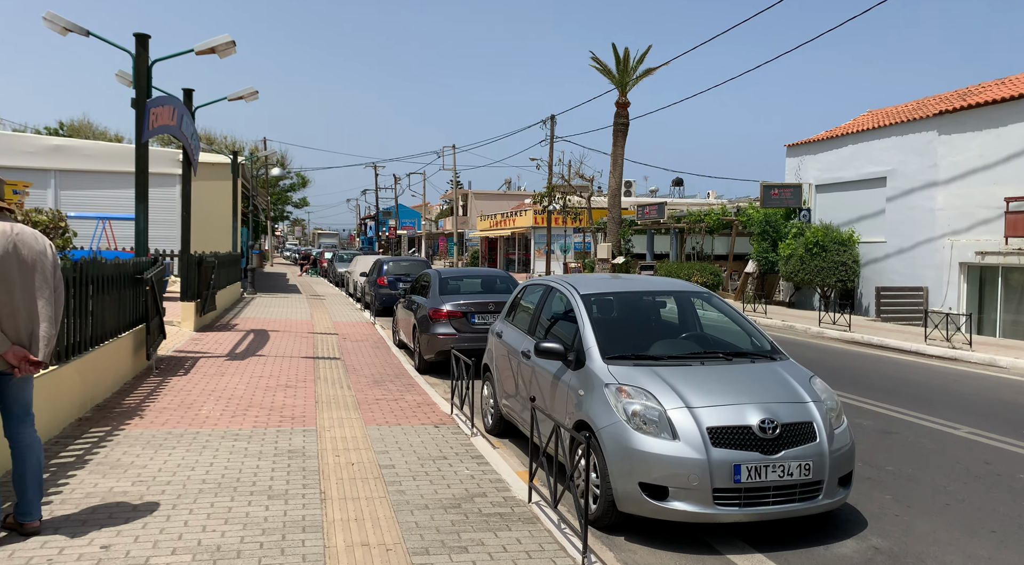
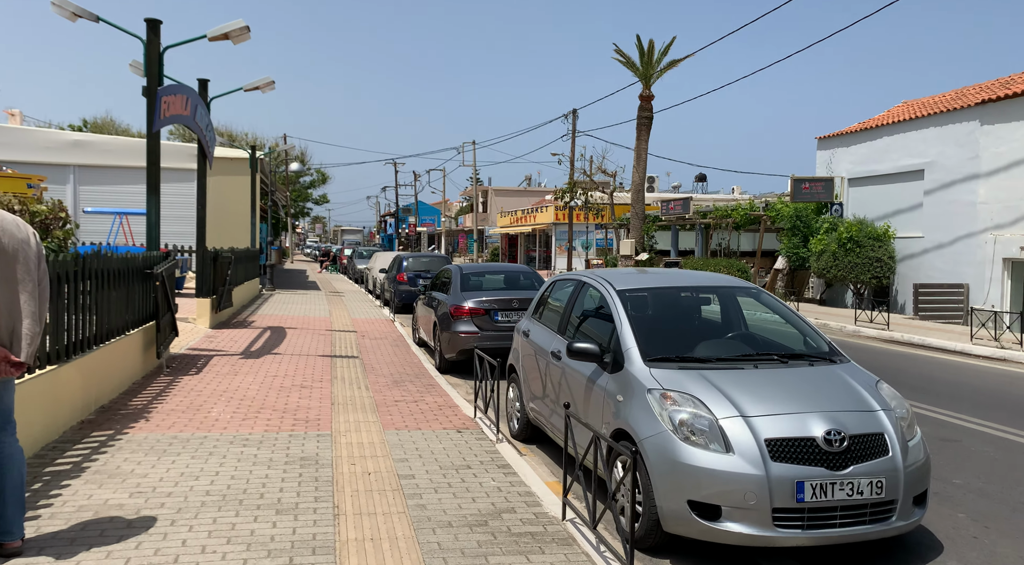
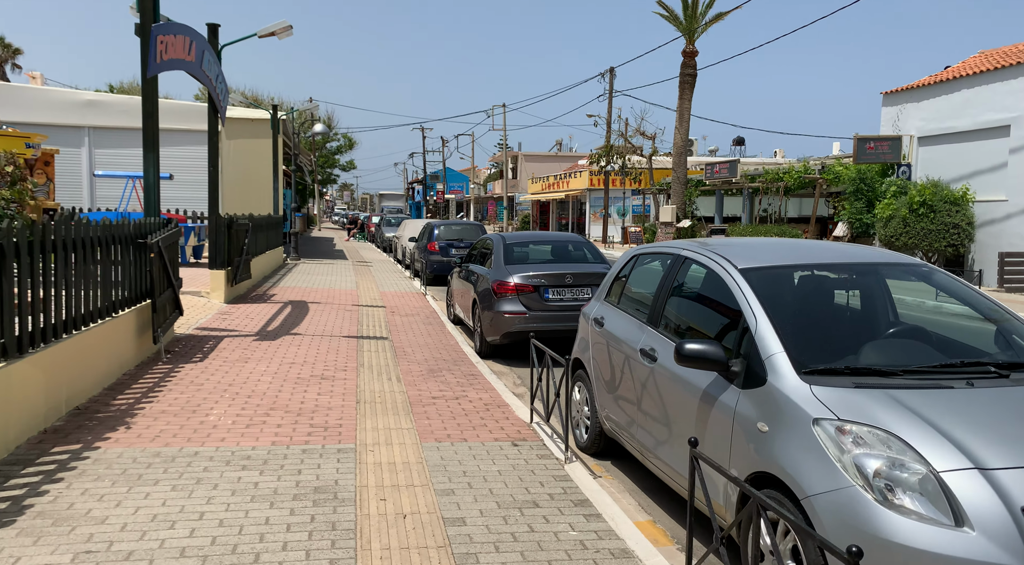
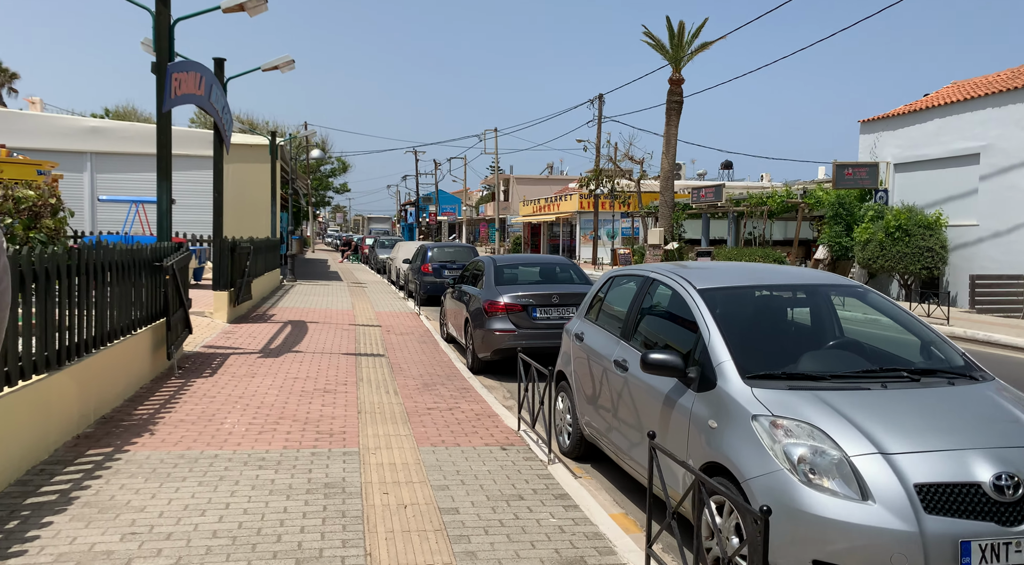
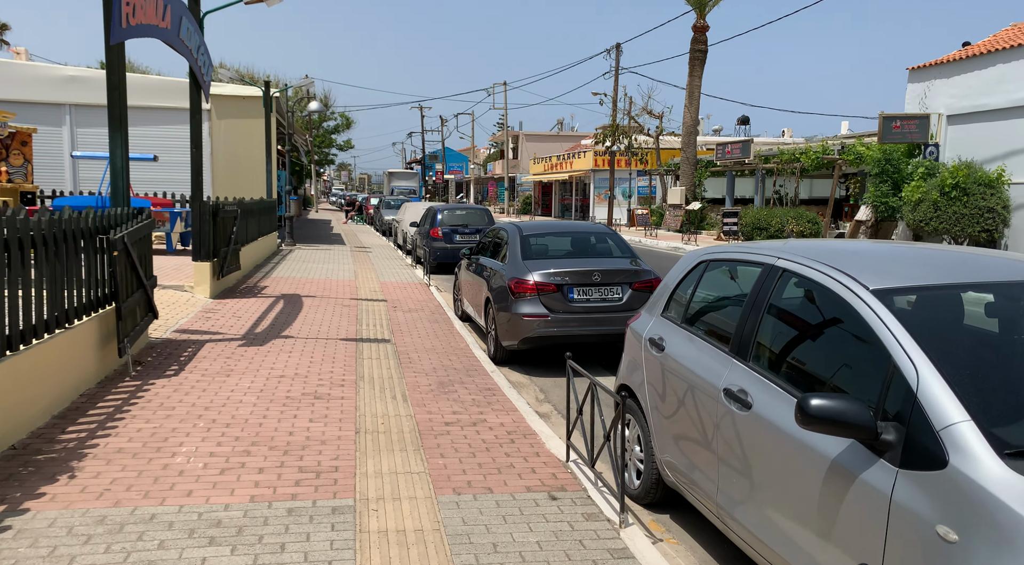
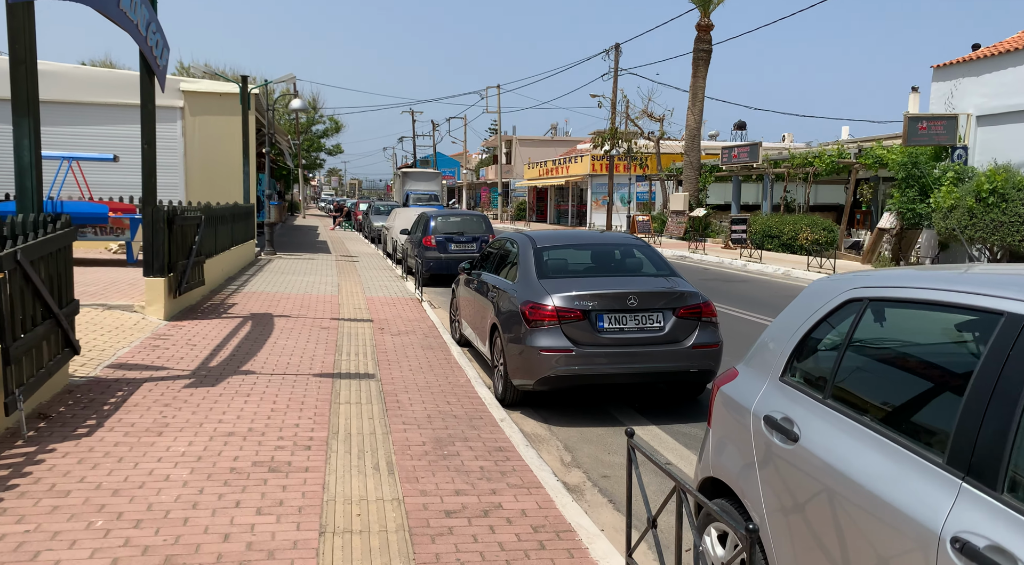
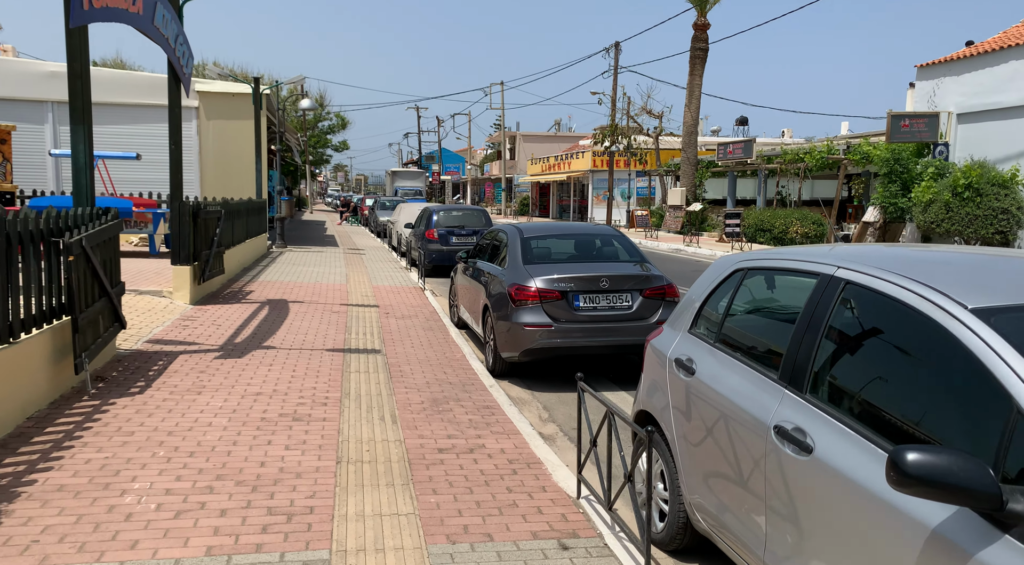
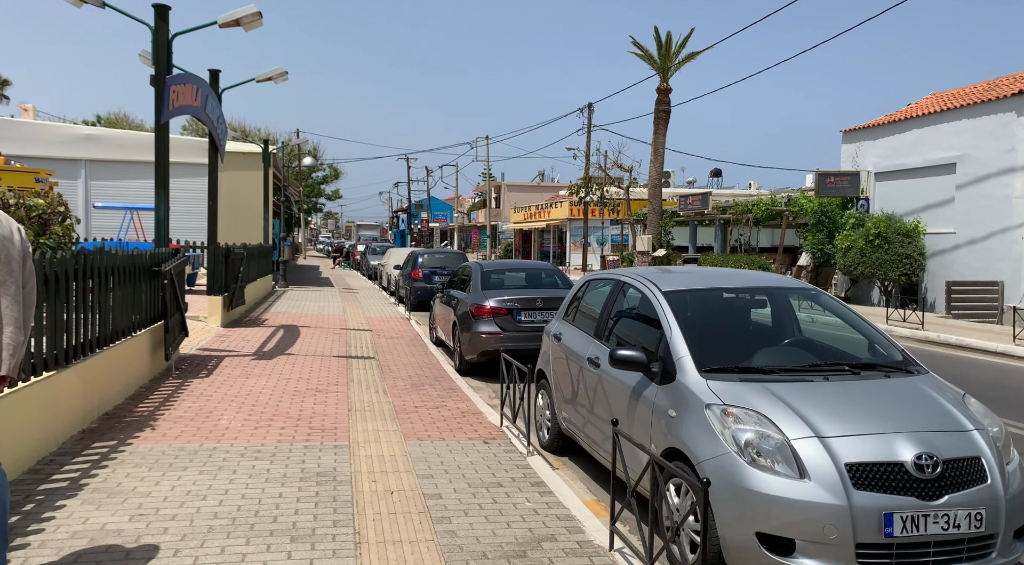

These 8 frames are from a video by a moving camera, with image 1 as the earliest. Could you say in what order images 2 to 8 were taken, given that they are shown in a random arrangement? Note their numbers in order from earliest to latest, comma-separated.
2, 8, 4, 3, 5, 7, 6
